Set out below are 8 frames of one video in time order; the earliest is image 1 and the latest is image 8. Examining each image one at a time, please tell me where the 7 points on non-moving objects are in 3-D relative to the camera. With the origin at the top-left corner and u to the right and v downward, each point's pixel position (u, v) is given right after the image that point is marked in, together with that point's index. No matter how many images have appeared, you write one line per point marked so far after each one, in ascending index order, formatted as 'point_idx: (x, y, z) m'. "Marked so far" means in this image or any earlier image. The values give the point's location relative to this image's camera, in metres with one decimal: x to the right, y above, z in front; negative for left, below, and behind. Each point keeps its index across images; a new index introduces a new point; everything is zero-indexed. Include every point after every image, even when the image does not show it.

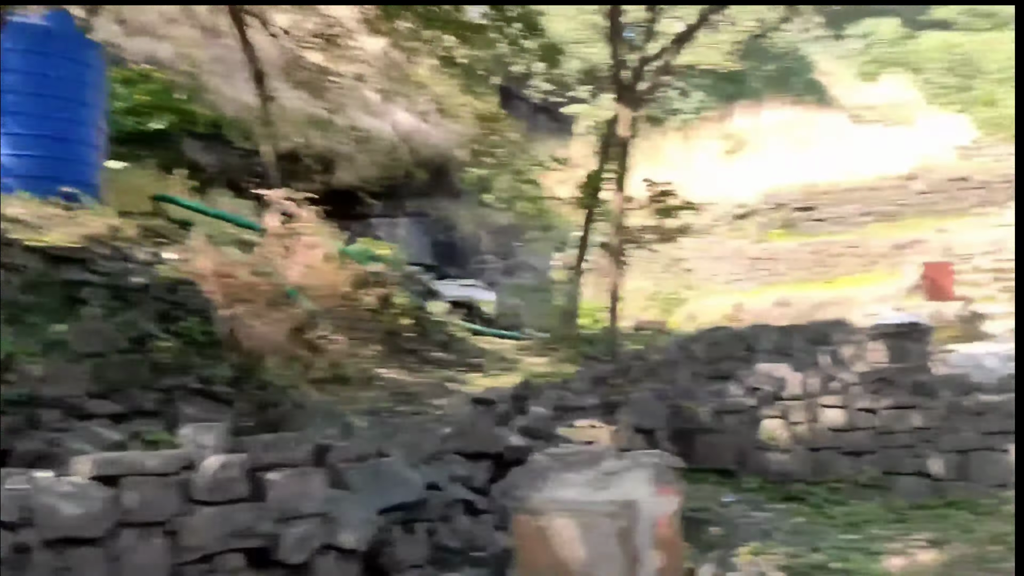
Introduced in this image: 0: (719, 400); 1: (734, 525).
0: (+1.0, -0.5, +4.0) m
1: (+1.0, -1.1, +3.9) m
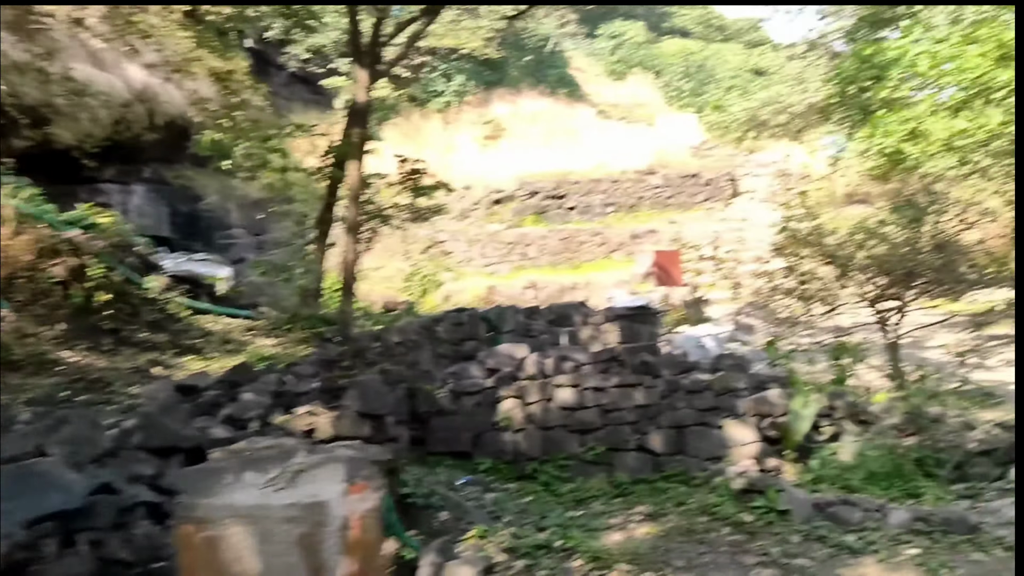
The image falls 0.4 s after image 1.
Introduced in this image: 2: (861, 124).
0: (-0.2, -0.4, +3.8) m
1: (-0.2, -1.0, +3.8) m
2: (+2.2, +1.0, +5.5) m
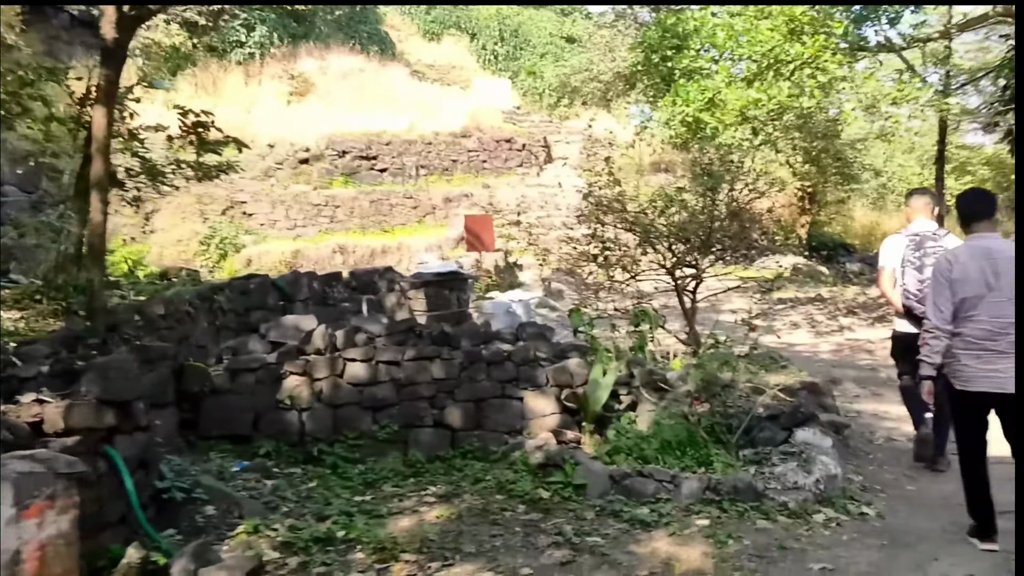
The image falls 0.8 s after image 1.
0: (-1.1, -0.3, +3.3) m
1: (-1.1, -0.8, +3.4) m
2: (+0.9, +1.2, +5.5) m
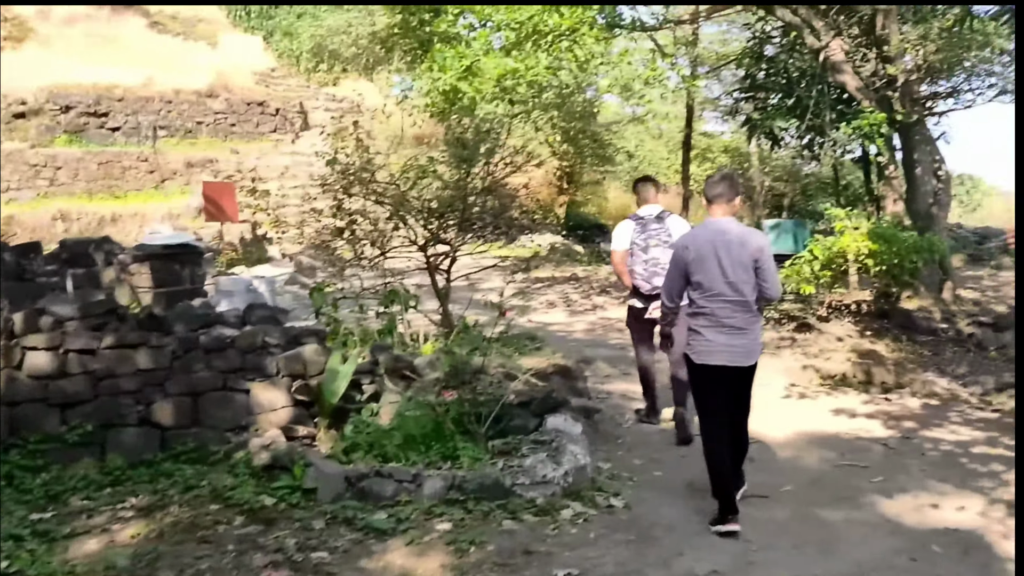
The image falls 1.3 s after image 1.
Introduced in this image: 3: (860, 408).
0: (-2.0, -0.2, +2.5) m
1: (-2.0, -0.7, +2.5) m
2: (-0.6, +1.4, +5.0) m
3: (+2.1, -0.7, +5.3) m
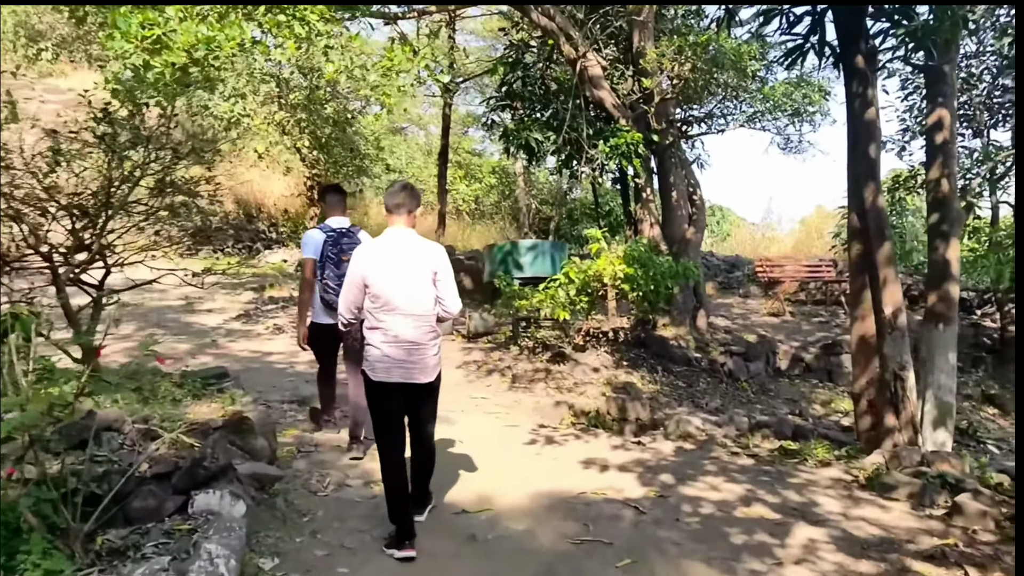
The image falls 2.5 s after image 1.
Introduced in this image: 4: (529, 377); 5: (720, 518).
0: (-2.8, -0.2, +0.8) m
1: (-2.8, -0.8, +0.8) m
2: (-2.0, +1.3, +3.7) m
3: (+0.5, -0.9, +4.5) m
4: (+0.1, -0.7, +6.5) m
5: (+0.8, -0.9, +3.5) m
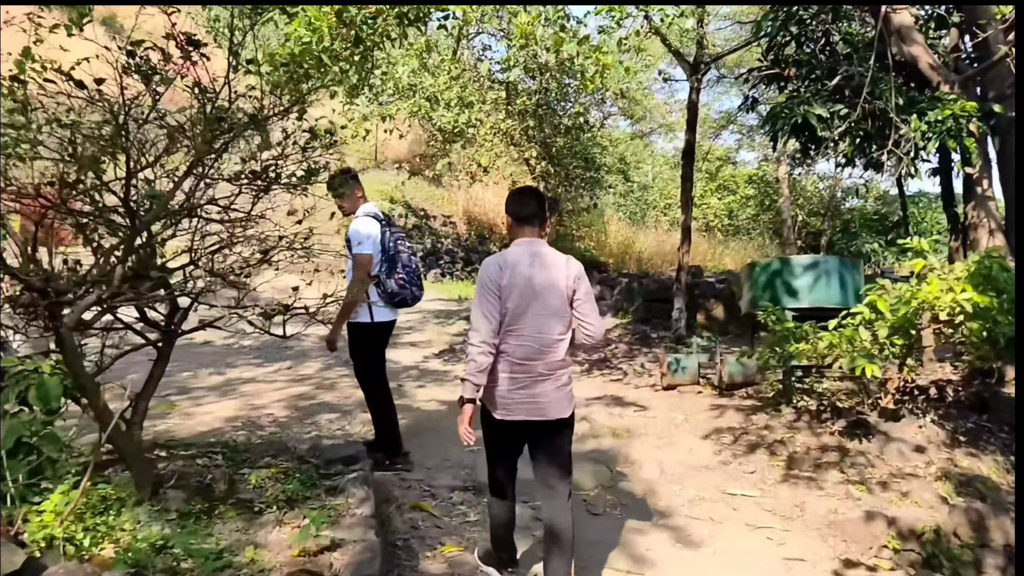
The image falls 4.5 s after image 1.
0: (-2.9, -0.3, -0.3) m
1: (-2.9, -0.8, -0.3) m
2: (-1.3, +1.1, +2.3) m
3: (+1.3, -1.0, +2.4) m
4: (+1.5, -0.9, +4.4) m
5: (+1.4, -1.0, +1.3) m
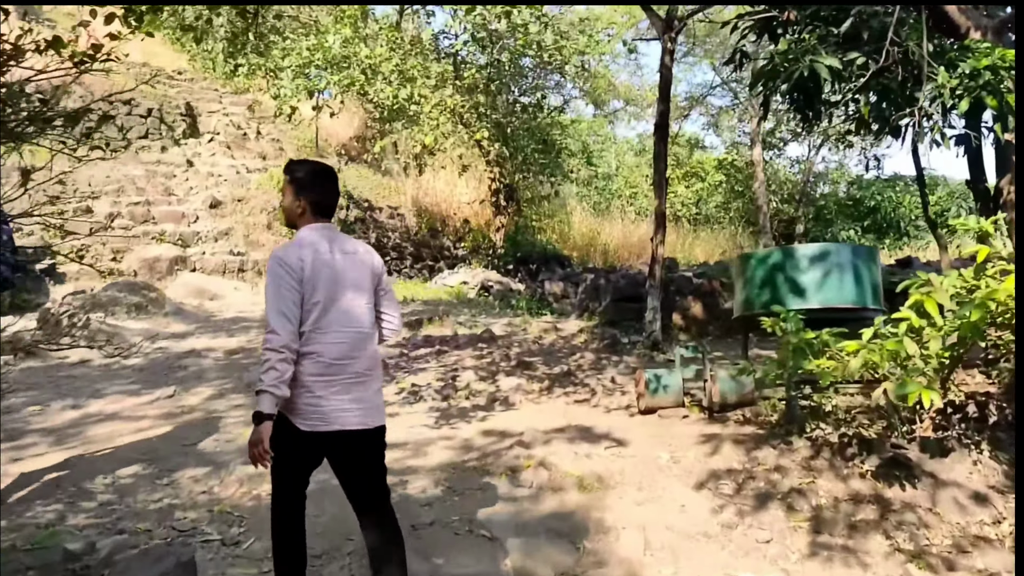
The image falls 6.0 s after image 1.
0: (-2.9, -0.4, -1.6) m
1: (-2.9, -0.9, -1.5) m
2: (-1.5, +1.1, +1.1) m
3: (+1.2, -1.0, +1.2) m
4: (+1.3, -0.9, +3.3) m
5: (+1.2, -1.1, +0.2) m
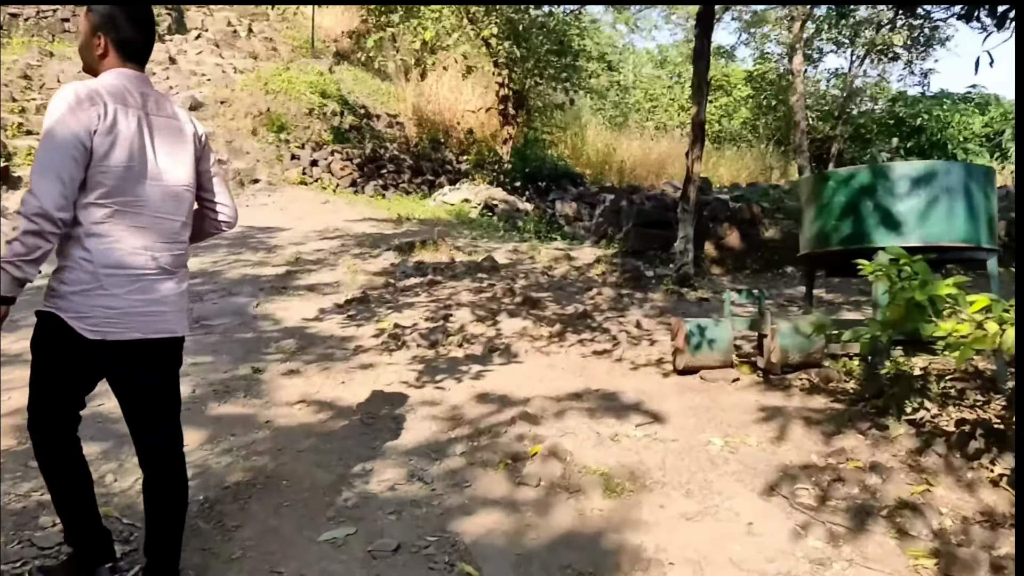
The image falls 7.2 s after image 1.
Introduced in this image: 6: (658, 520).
0: (-3.0, -0.5, -2.5) m
1: (-3.0, -1.1, -2.5) m
2: (-1.5, +1.1, 0.0) m
3: (+1.1, -1.1, +0.3) m
4: (+1.3, -0.7, +2.3) m
5: (+1.2, -1.2, -0.7) m
6: (+0.4, -0.6, +2.4) m
